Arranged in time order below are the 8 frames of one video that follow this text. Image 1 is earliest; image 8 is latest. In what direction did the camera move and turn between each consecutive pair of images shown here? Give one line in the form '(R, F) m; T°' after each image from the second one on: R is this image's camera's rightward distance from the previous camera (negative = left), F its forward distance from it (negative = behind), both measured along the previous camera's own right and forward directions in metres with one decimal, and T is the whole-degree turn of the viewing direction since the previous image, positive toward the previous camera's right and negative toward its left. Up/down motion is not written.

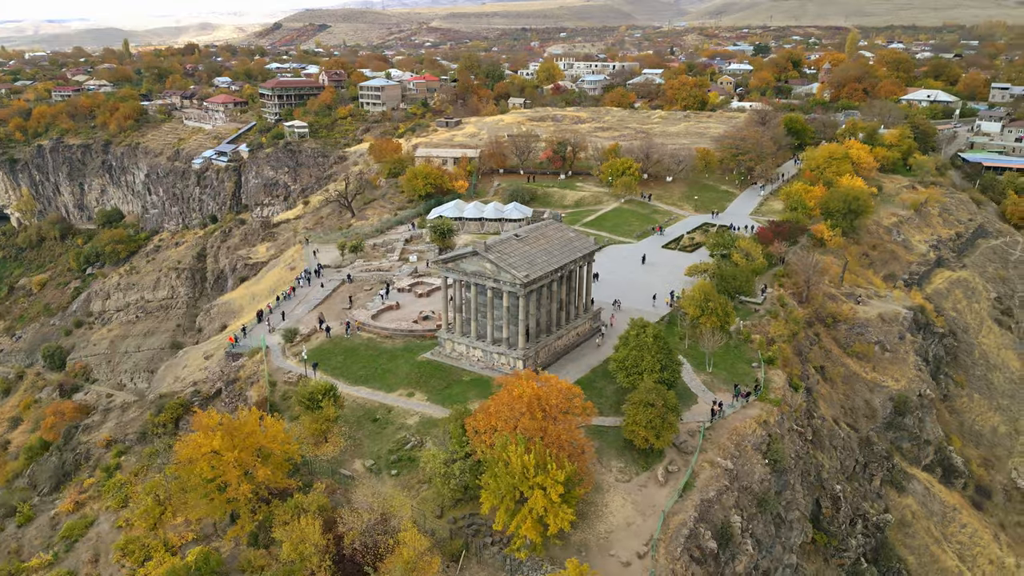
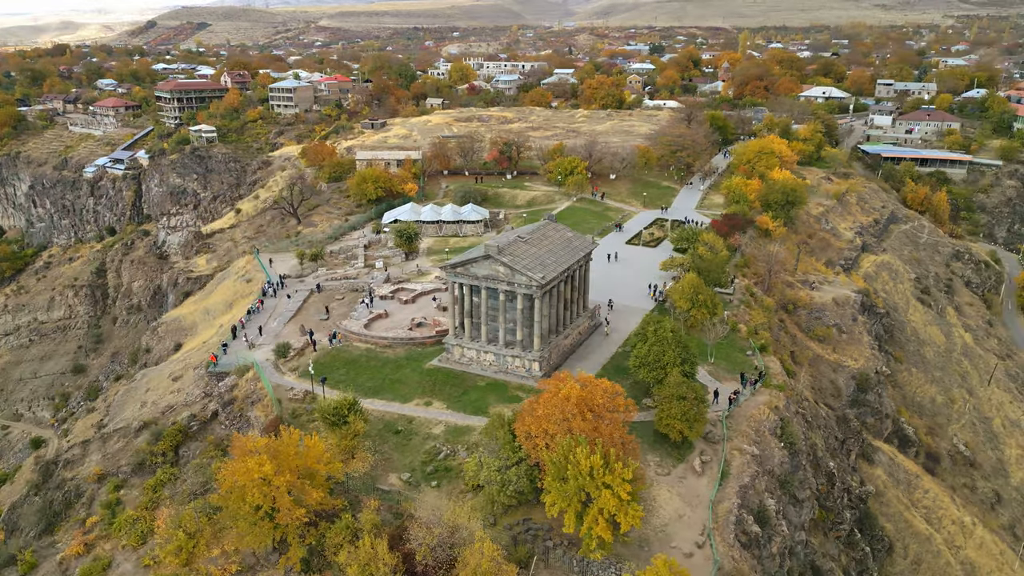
(-5.0, +0.4) m; +8°
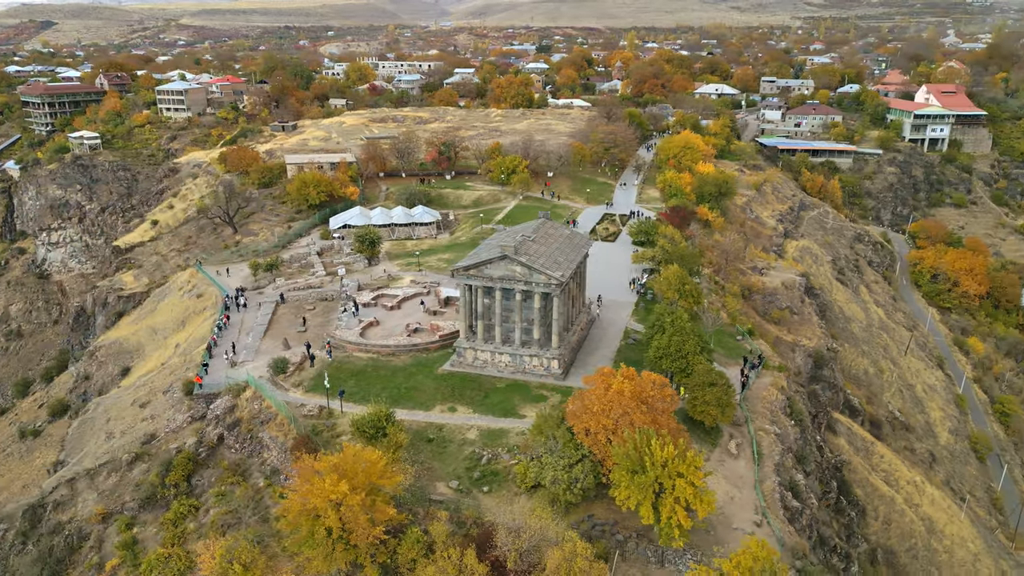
(-5.8, +0.6) m; +9°
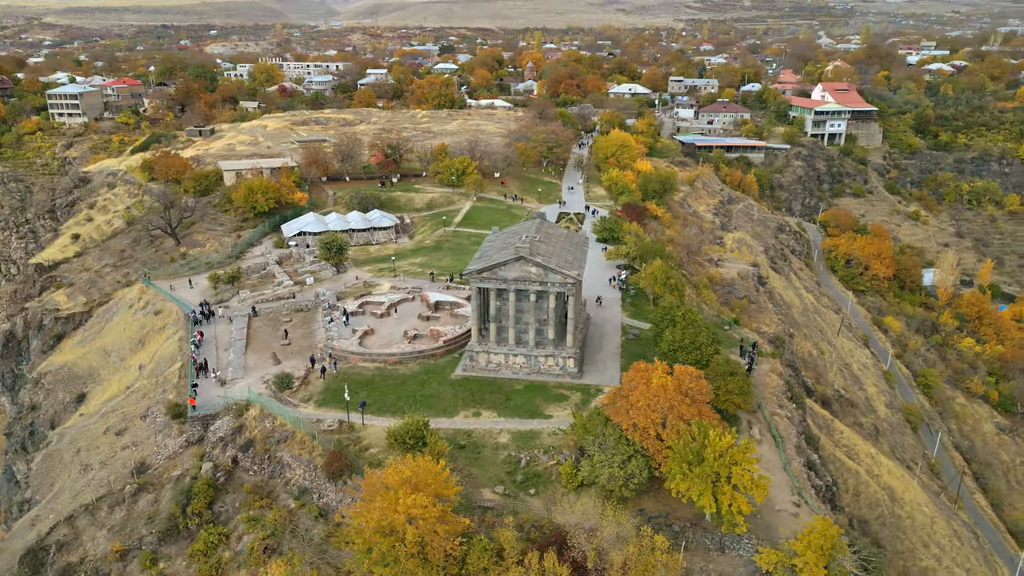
(-5.0, +0.4) m; +8°
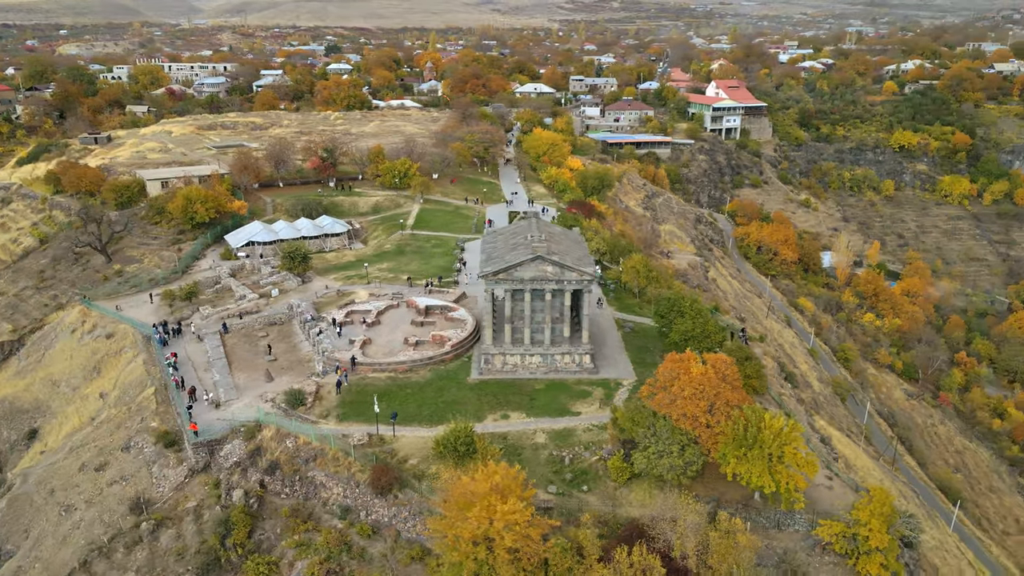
(-5.7, +0.5) m; +9°
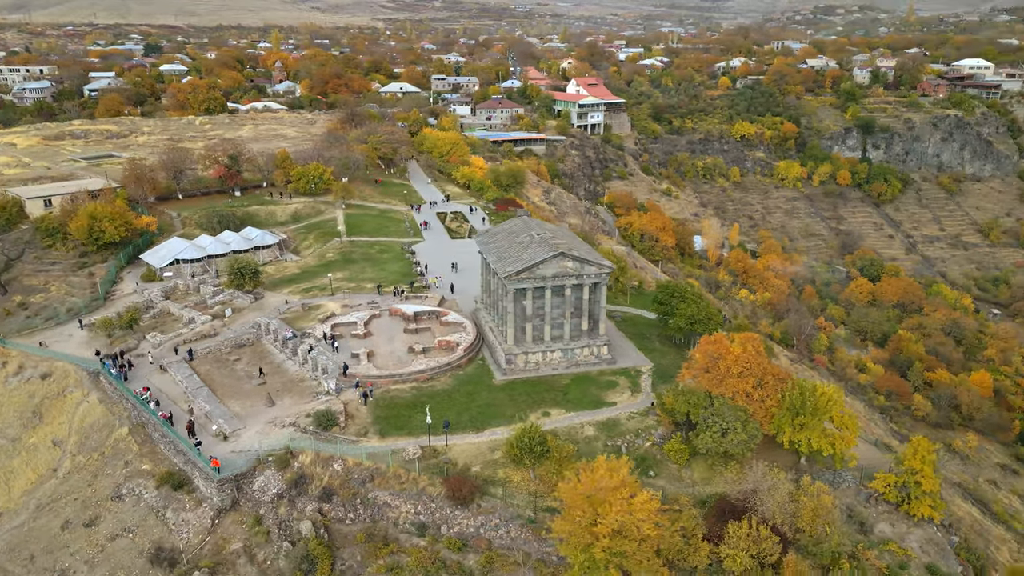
(-8.1, +0.8) m; +12°
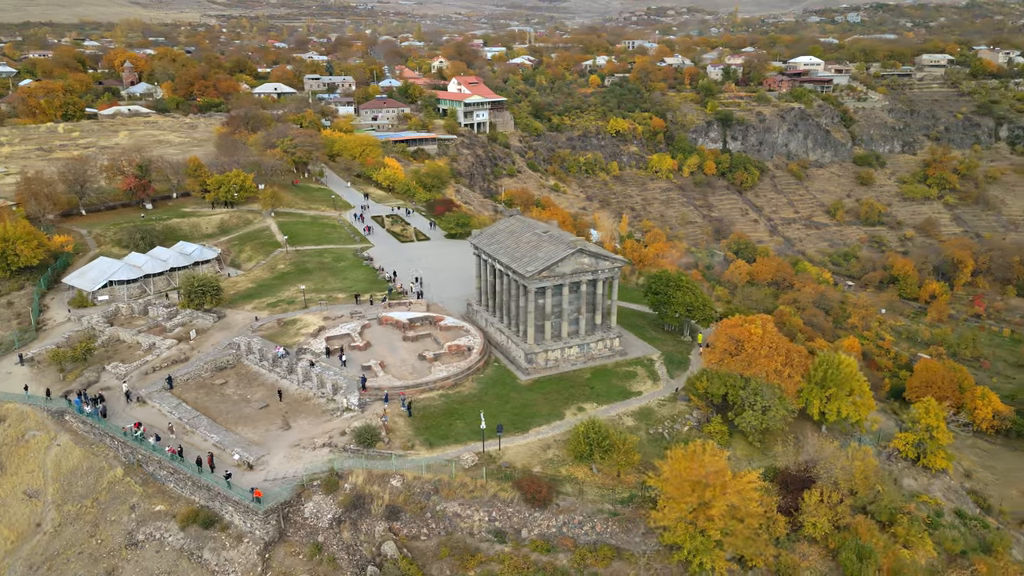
(-7.2, +0.6) m; +11°
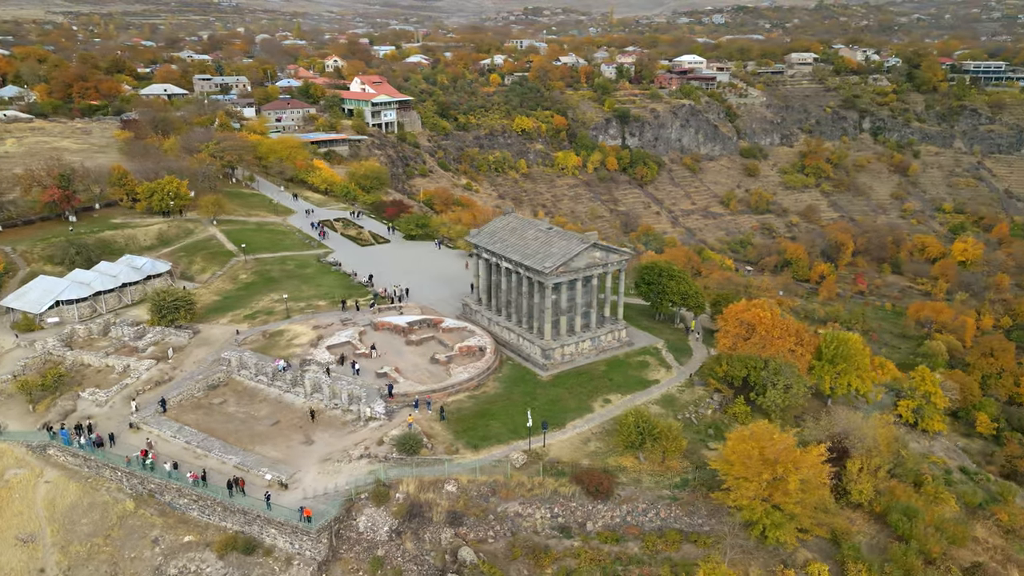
(-5.9, +0.4) m; +9°
